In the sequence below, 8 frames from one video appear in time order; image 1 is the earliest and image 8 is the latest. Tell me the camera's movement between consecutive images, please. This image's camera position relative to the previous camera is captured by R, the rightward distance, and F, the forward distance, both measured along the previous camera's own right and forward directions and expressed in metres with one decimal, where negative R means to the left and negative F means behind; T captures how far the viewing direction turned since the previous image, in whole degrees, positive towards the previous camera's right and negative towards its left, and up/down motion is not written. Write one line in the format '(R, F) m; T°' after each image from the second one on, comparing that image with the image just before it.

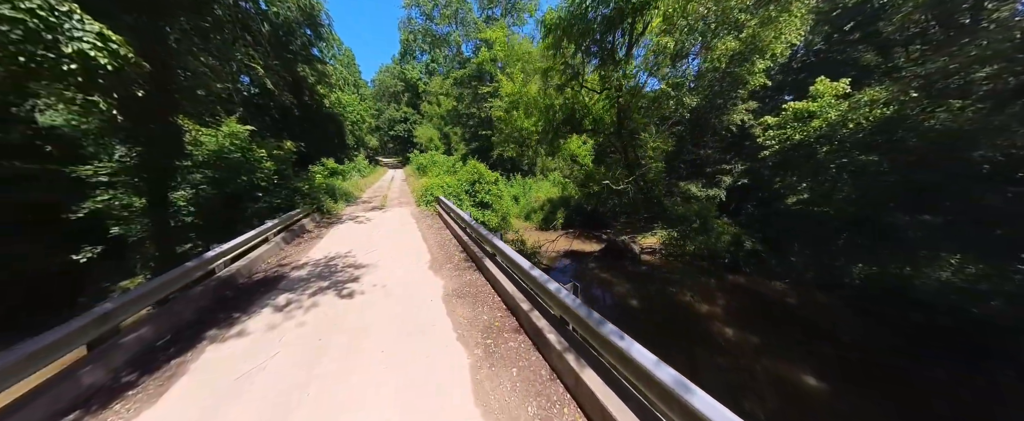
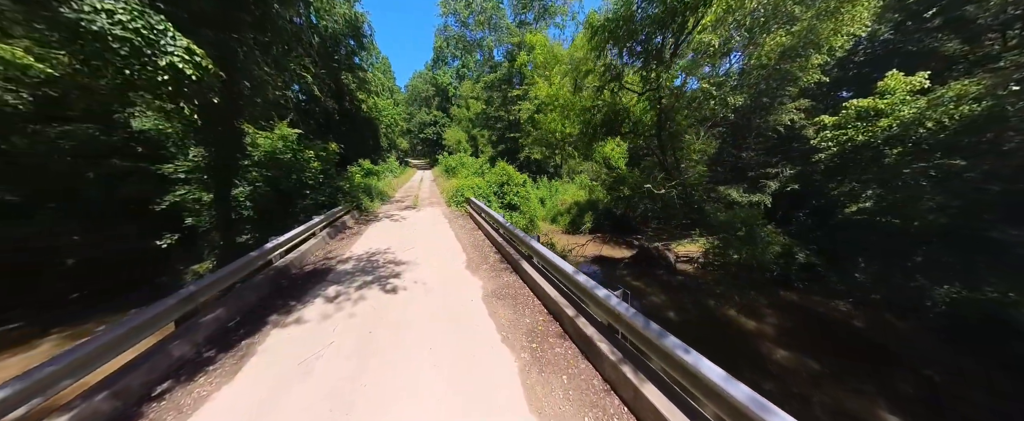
(-0.3, +0.1) m; -5°
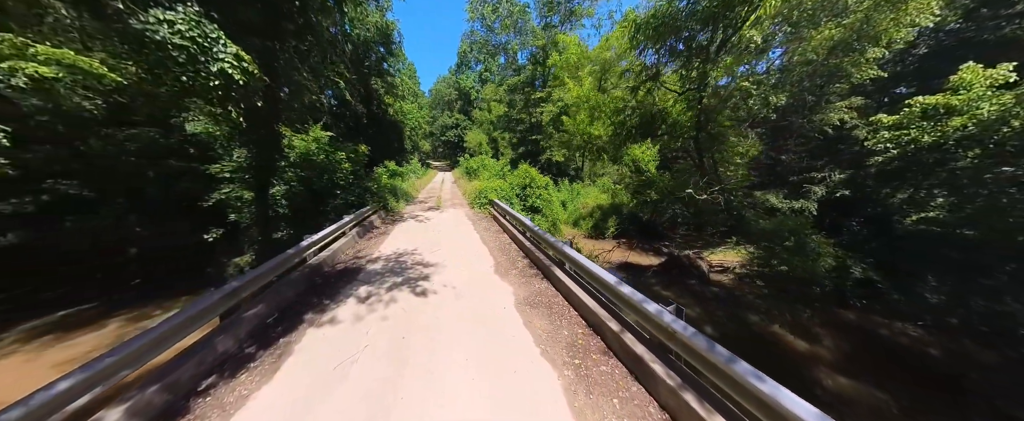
(-0.2, +0.1) m; -4°
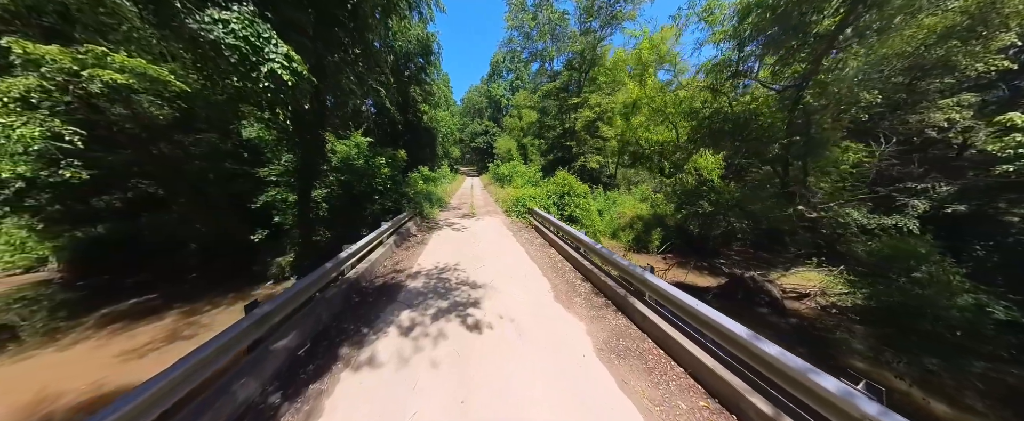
(-0.5, +0.5) m; -5°
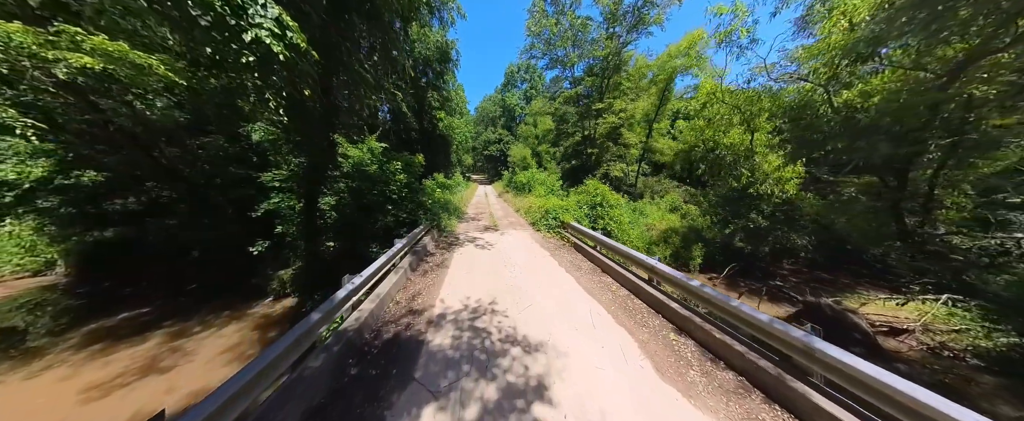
(-0.5, +0.8) m; -2°
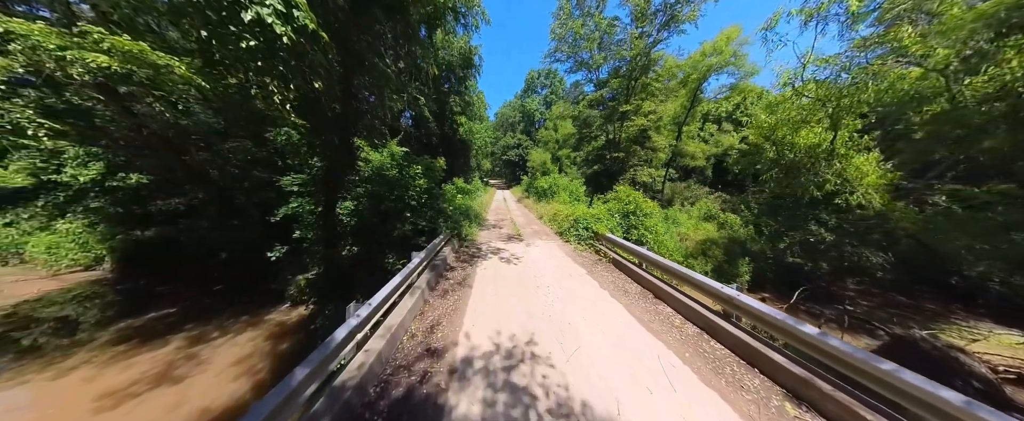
(-0.2, +0.5) m; -4°
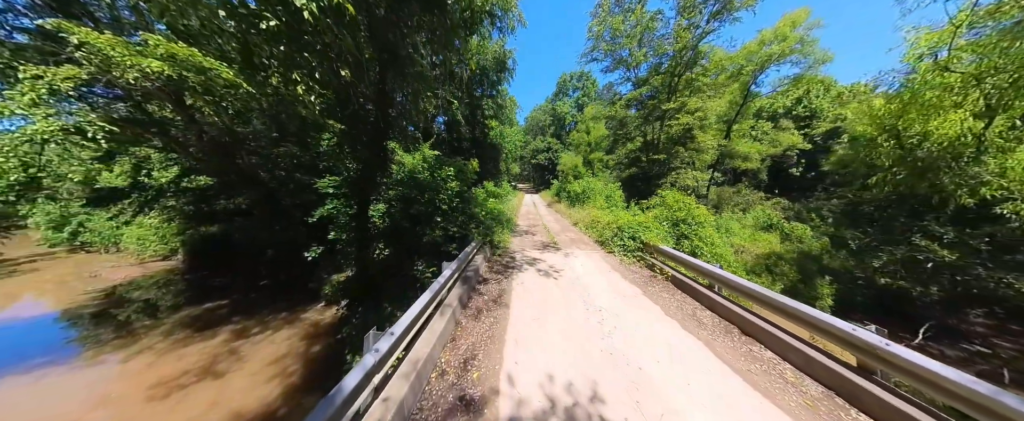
(-0.2, +0.4) m; -6°
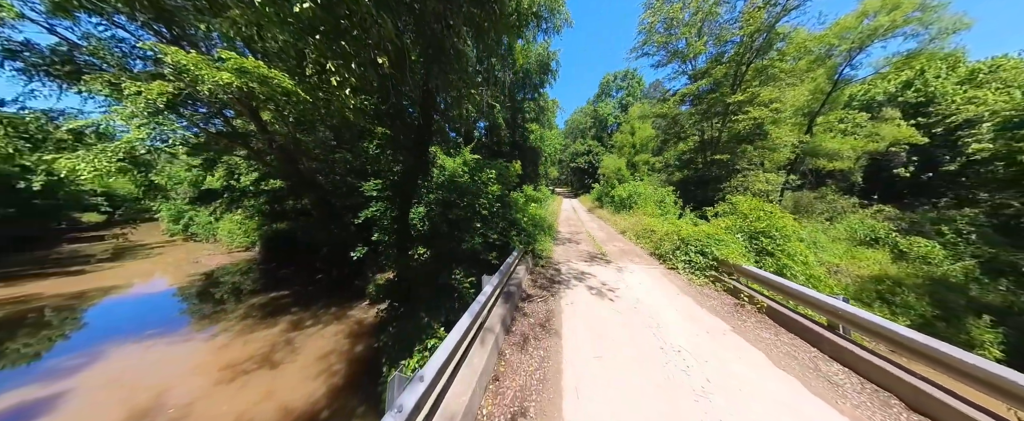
(-0.2, +0.3) m; -8°
